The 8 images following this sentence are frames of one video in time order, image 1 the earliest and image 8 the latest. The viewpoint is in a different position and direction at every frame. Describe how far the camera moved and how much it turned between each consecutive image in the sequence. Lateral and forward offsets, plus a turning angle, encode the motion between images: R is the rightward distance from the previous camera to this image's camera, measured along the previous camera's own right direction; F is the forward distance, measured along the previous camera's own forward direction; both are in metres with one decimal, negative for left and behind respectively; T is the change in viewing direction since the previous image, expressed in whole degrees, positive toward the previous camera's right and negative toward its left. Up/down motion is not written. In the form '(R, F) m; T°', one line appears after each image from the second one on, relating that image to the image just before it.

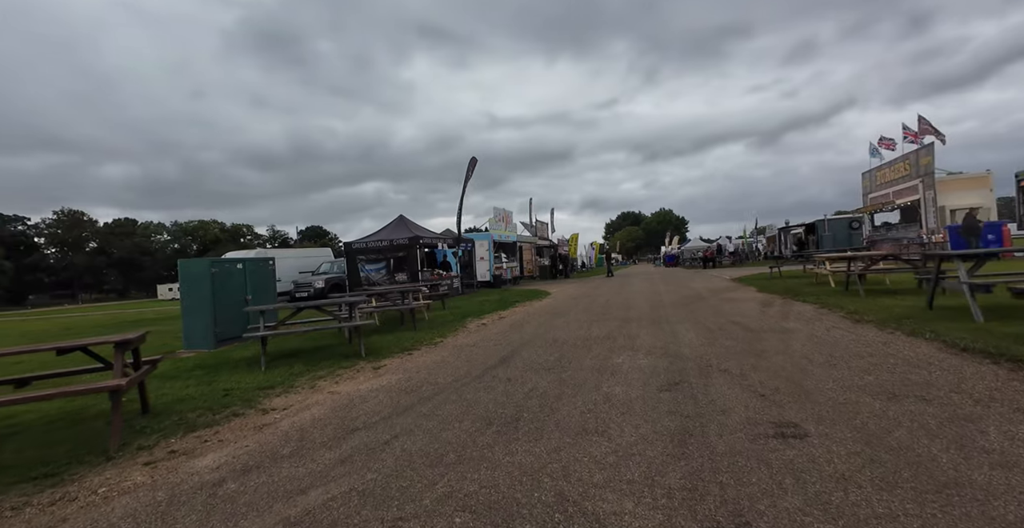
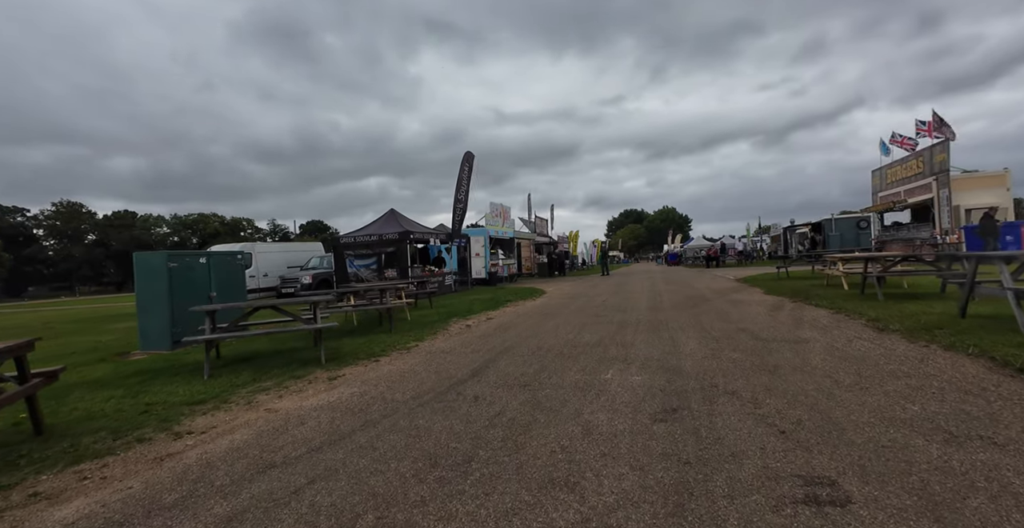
(+0.4, +1.0) m; 0°
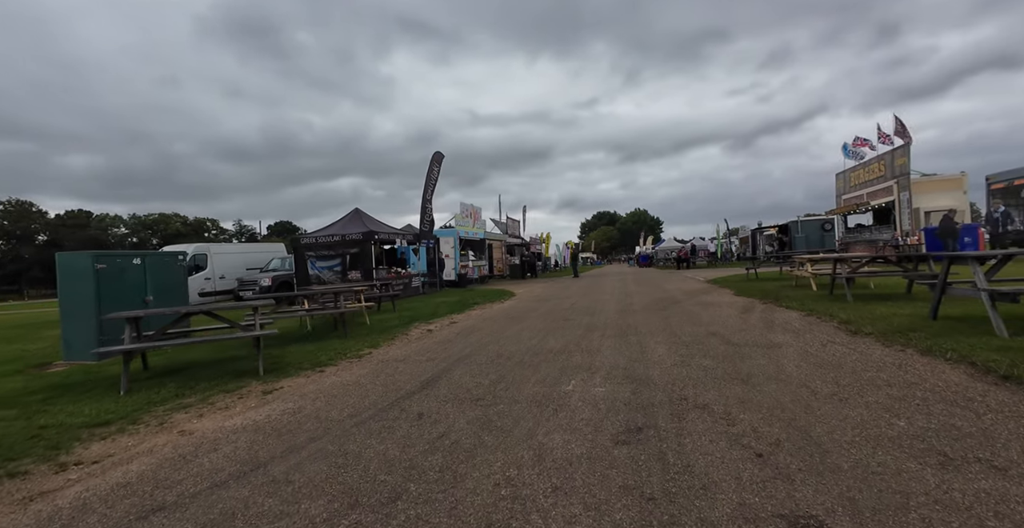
(+0.3, +0.5) m; +3°
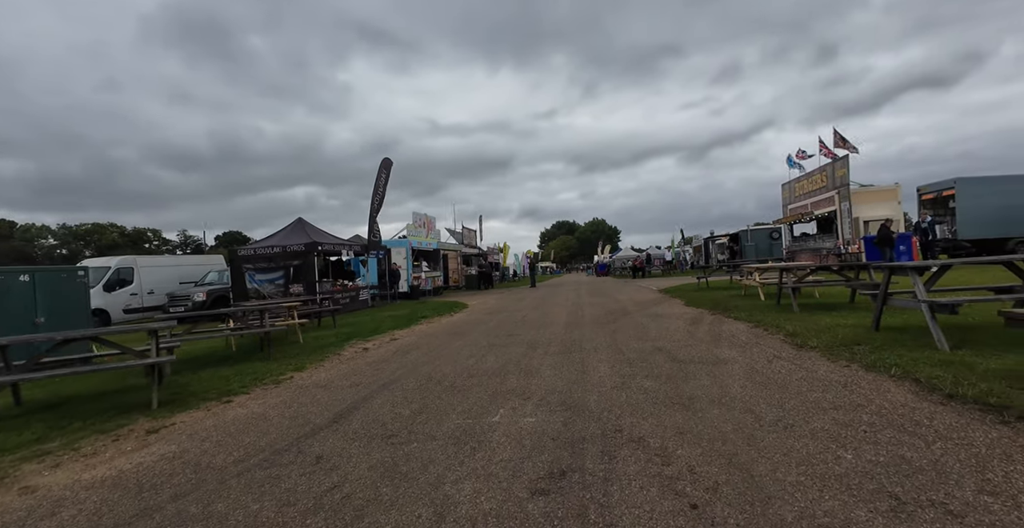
(+0.4, +0.5) m; +5°
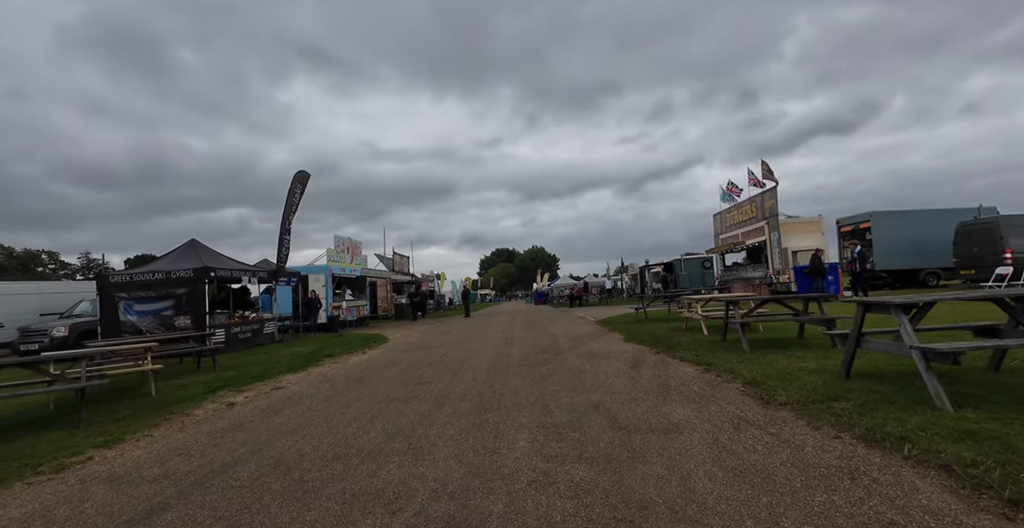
(+0.5, +1.6) m; +7°
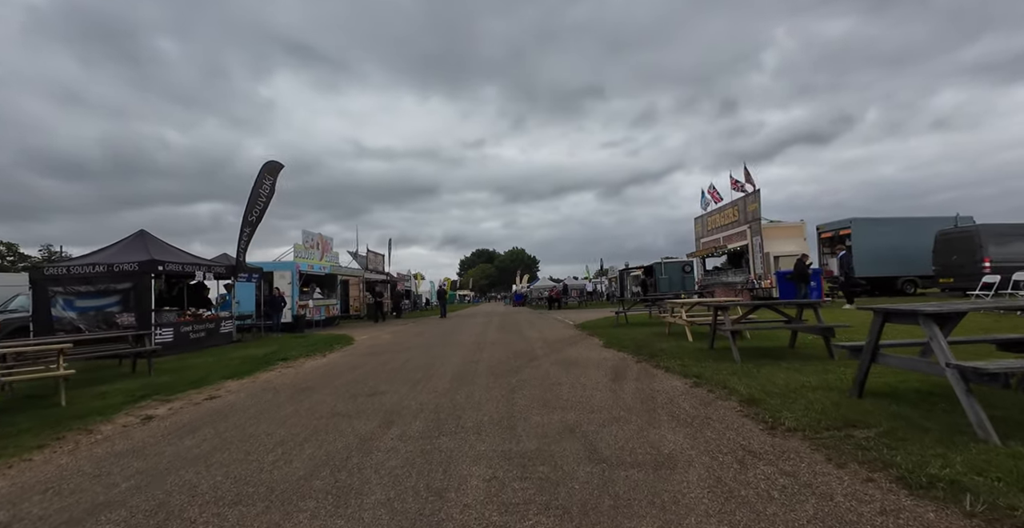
(+0.2, +0.9) m; +2°
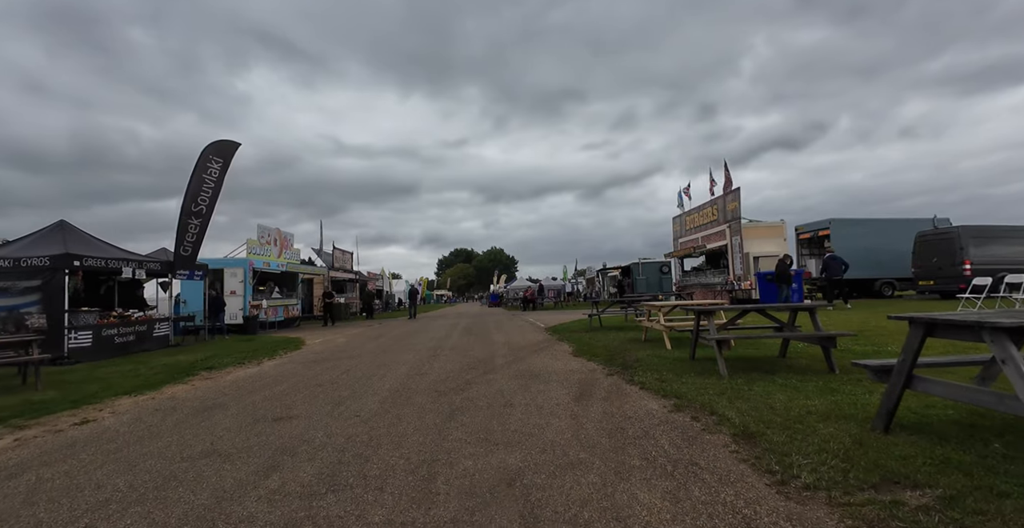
(+0.4, +1.2) m; +2°
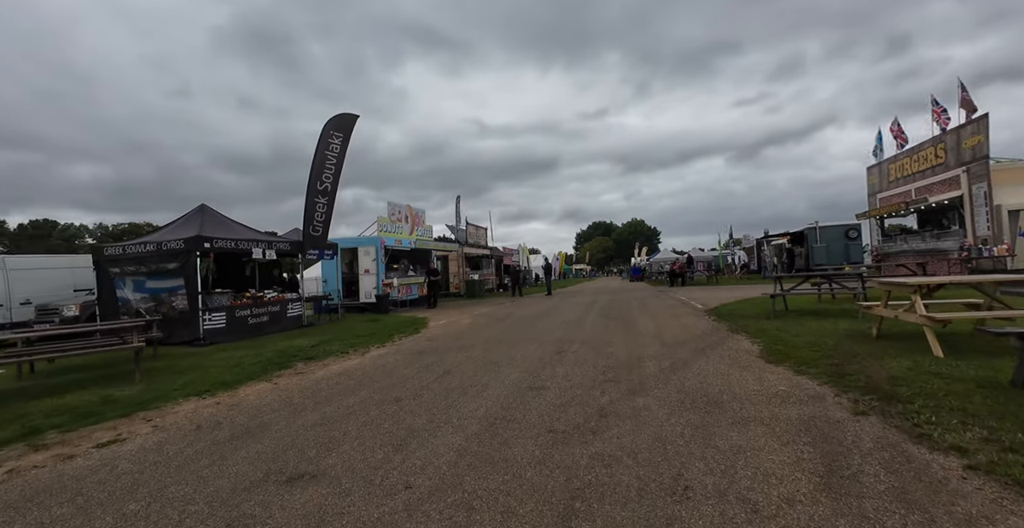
(-0.2, +2.7) m; -17°
